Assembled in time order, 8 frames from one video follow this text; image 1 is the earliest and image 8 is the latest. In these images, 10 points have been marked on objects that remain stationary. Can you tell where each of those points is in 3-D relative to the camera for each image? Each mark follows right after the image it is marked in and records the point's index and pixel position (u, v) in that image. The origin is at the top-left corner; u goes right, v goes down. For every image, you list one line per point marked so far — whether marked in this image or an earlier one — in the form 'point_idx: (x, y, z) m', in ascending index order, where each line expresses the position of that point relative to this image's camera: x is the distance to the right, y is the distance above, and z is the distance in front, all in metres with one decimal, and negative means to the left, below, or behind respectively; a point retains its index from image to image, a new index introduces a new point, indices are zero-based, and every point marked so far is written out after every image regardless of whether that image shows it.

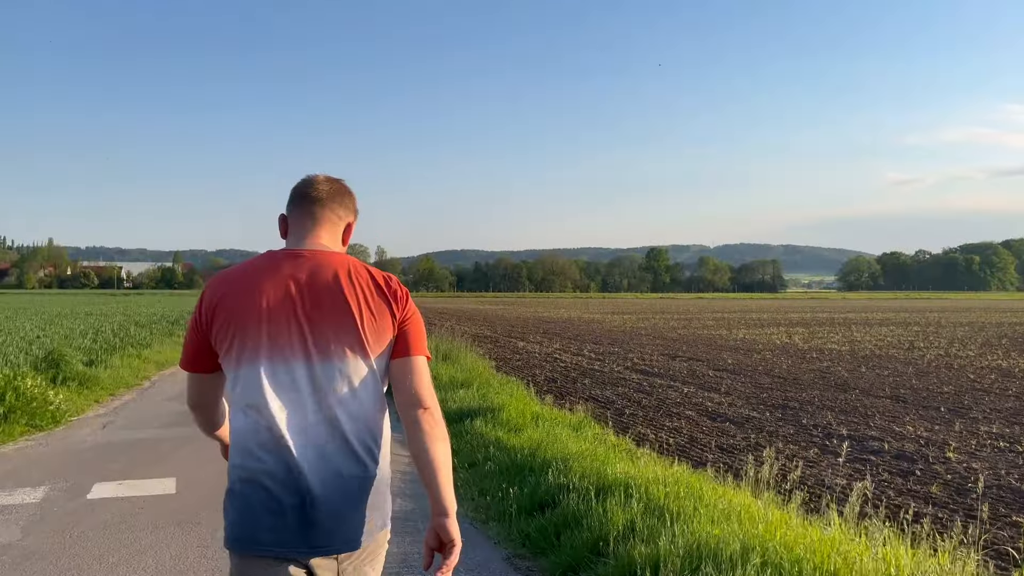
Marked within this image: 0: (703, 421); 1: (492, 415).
0: (+2.8, -2.0, +11.9) m
1: (-0.2, -1.4, +8.8) m
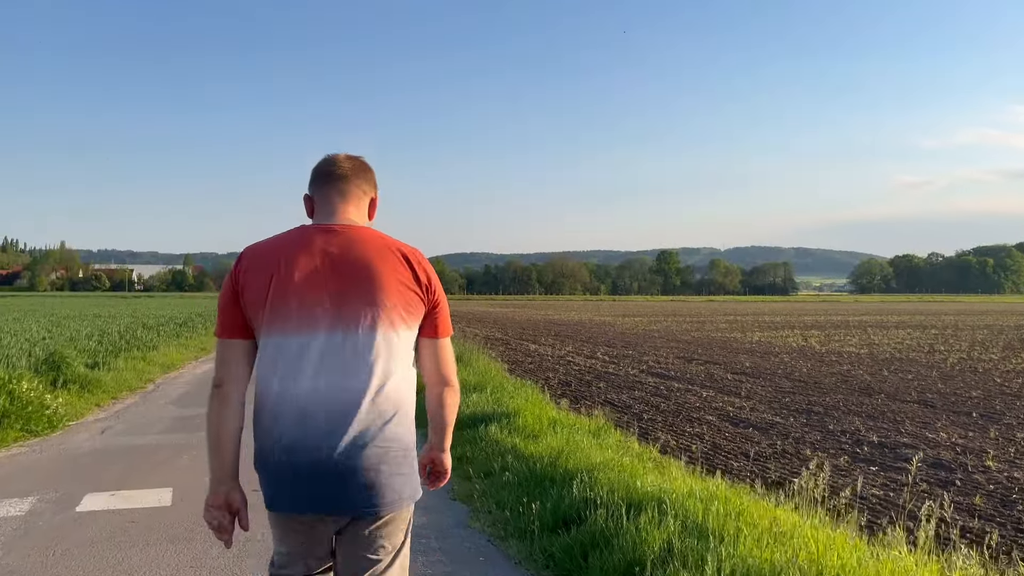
0: (+3.0, -2.0, +11.5) m
1: (0.0, -1.4, +8.3) m
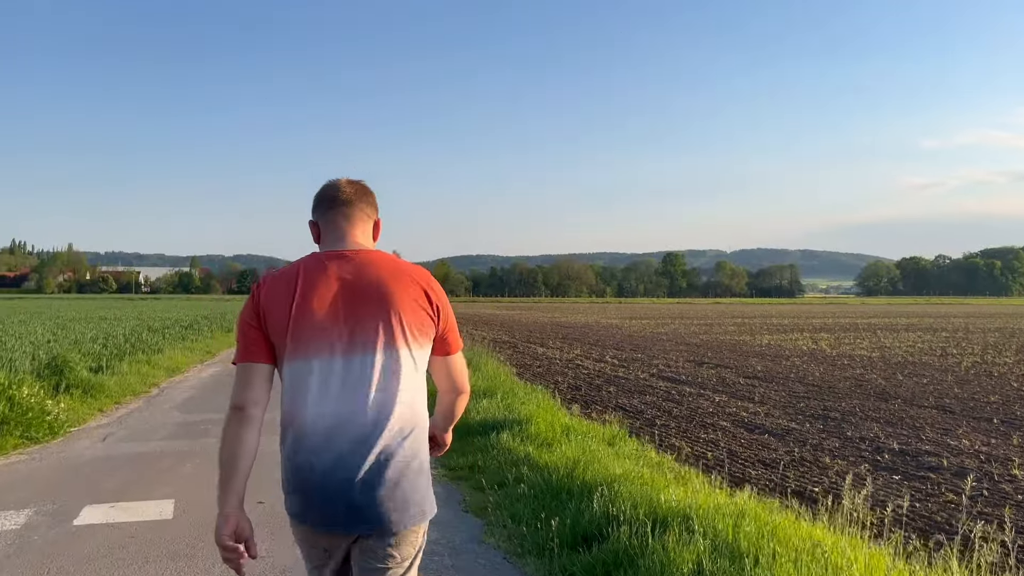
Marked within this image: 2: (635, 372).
0: (+3.2, -2.0, +11.2) m
1: (+0.1, -1.4, +8.1) m
2: (+2.9, -2.0, +19.0) m
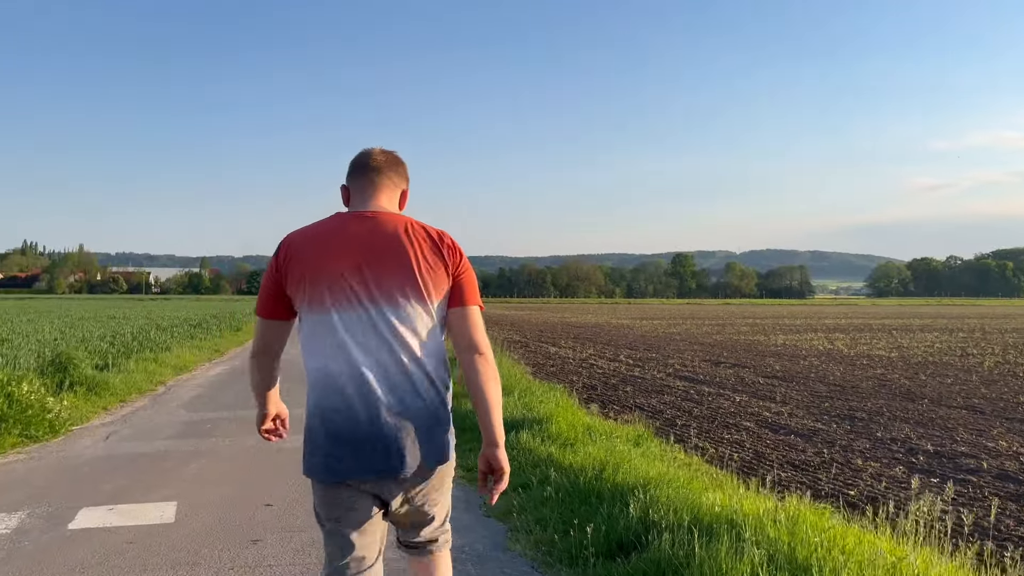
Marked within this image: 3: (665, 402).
0: (+3.4, -2.0, +10.8) m
1: (+0.3, -1.3, +7.7) m
2: (+3.2, -1.9, +18.6) m
3: (+2.6, -1.9, +13.7) m
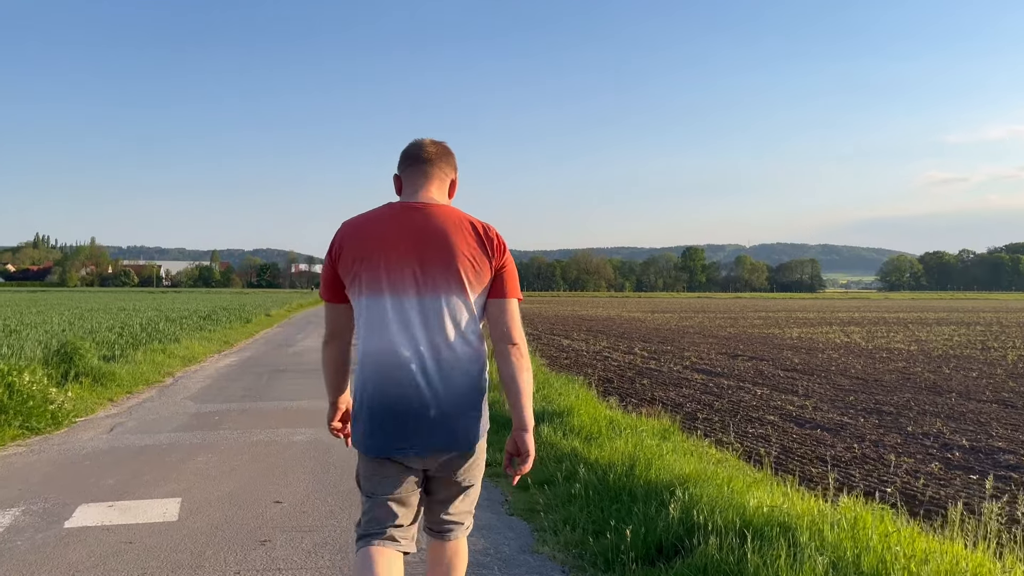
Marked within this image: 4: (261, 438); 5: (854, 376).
0: (+3.6, -1.8, +10.4) m
1: (+0.5, -1.2, +7.4) m
2: (+3.5, -1.7, +18.2) m
3: (+2.8, -1.8, +13.3) m
4: (-2.2, -1.3, +7.0) m
5: (+7.0, -1.8, +16.3) m
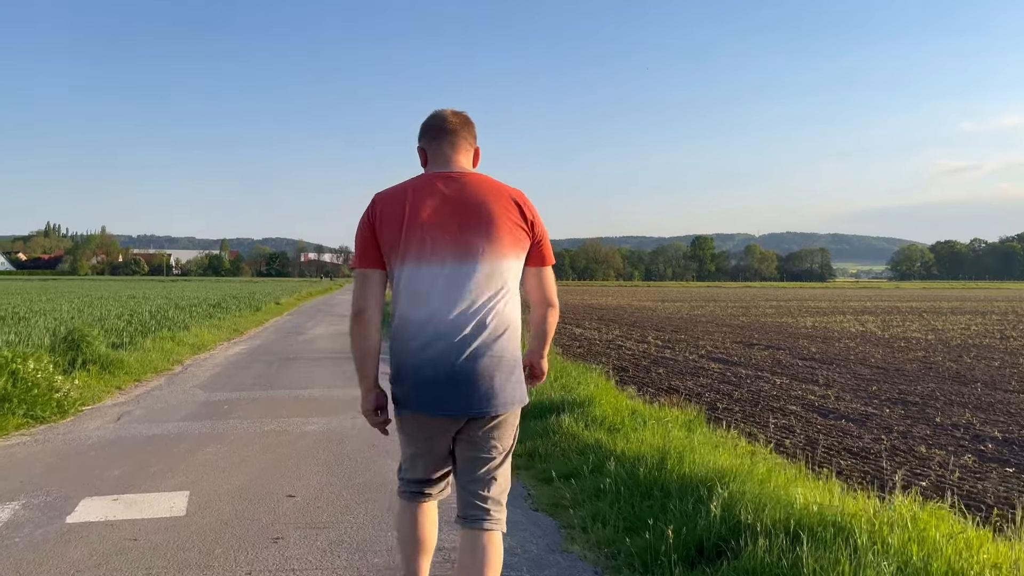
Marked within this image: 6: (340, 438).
0: (+3.8, -1.7, +10.2) m
1: (+0.6, -1.1, +7.1) m
2: (+3.8, -1.5, +17.9) m
3: (+3.1, -1.6, +13.0) m
4: (-2.0, -1.2, +6.8) m
5: (+7.2, -1.5, +16.0) m
6: (-1.4, -1.2, +6.4) m
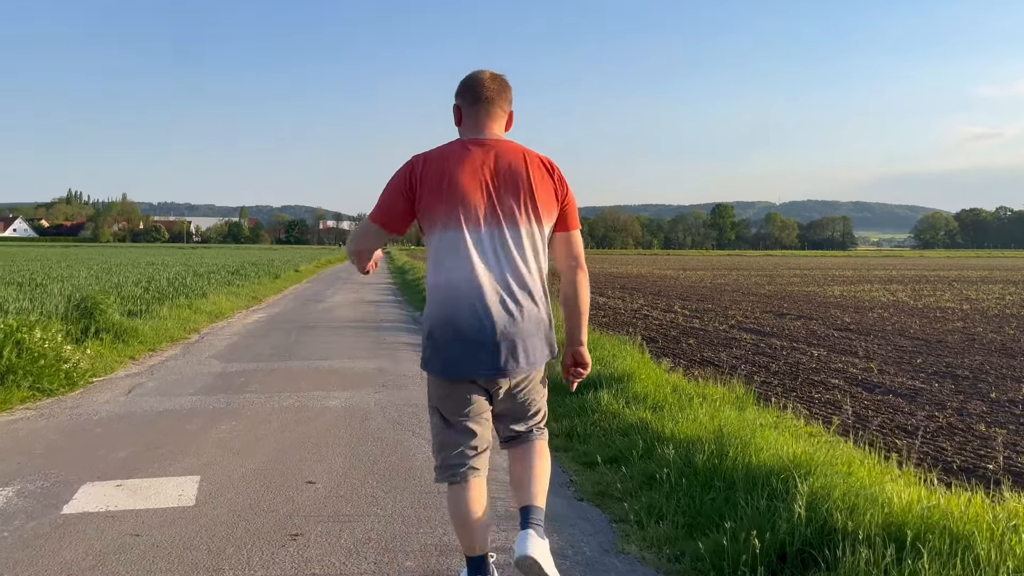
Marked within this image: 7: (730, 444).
0: (+4.2, -1.3, +9.6) m
1: (+0.9, -0.8, +6.7) m
2: (+4.3, -0.8, +17.4) m
3: (+3.5, -1.1, +12.5) m
4: (-1.8, -0.9, +6.4) m
5: (+7.7, -0.9, +15.4) m
6: (-1.1, -0.9, +6.0) m
7: (+1.2, -0.8, +4.4) m
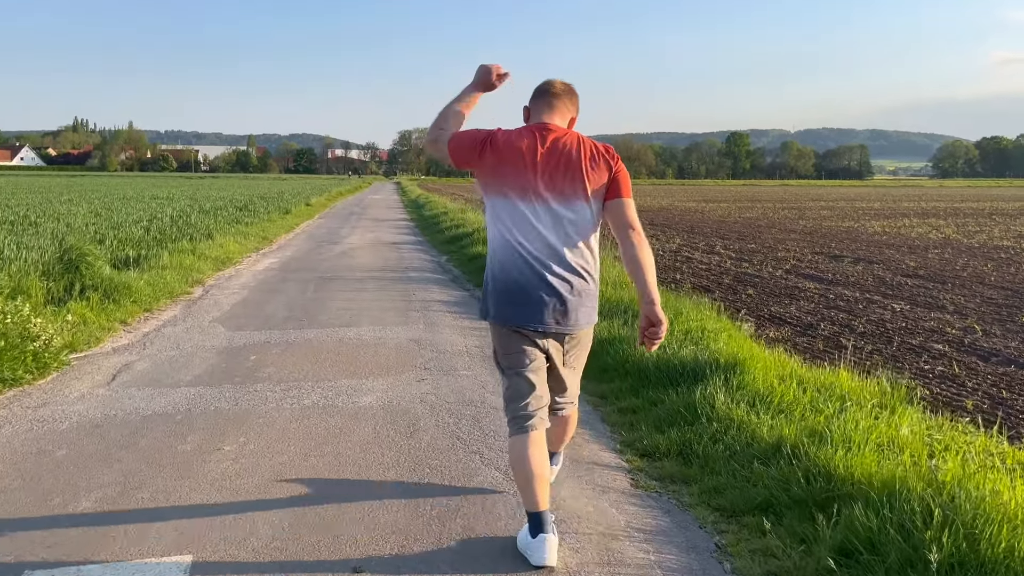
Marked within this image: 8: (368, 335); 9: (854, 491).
0: (+4.7, -0.8, +8.2) m
1: (+1.4, -0.6, +5.2) m
2: (+5.0, +0.4, +15.9) m
3: (+4.1, -0.3, +11.0) m
4: (-1.2, -0.7, +5.0) m
5: (+8.3, 0.0, +13.8) m
6: (-0.6, -0.8, +4.6) m
7: (+1.7, -0.8, +2.9) m
8: (-1.3, -0.4, +7.3) m
9: (+1.5, -0.8, +3.4) m
